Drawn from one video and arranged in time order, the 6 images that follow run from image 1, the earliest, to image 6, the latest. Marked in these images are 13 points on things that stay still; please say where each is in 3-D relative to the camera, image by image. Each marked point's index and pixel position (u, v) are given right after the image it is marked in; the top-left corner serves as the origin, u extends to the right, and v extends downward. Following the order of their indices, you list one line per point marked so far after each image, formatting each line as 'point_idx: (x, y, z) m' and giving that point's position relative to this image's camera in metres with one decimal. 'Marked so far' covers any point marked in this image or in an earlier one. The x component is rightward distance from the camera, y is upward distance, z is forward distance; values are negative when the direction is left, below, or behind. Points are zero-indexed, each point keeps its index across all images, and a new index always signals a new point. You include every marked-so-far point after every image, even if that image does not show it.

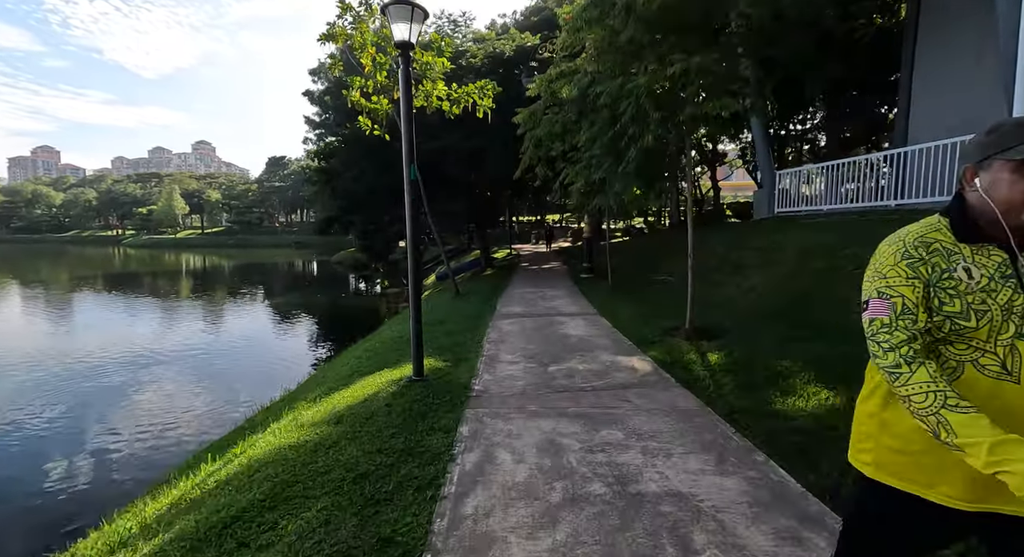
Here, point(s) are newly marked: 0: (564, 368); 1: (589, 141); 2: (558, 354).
0: (+0.5, -0.9, +5.2) m
1: (+1.0, +1.9, +7.2) m
2: (+0.5, -0.8, +5.8) m
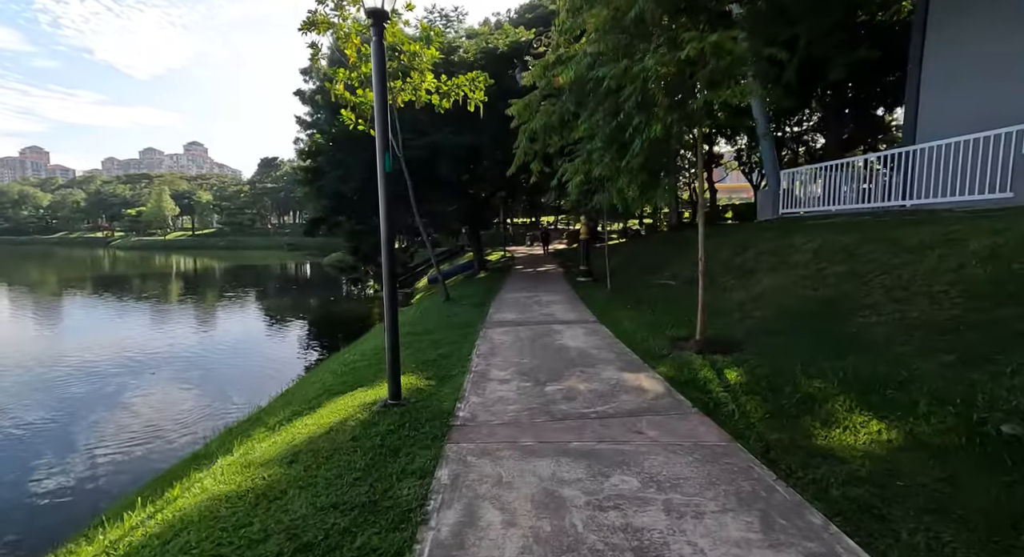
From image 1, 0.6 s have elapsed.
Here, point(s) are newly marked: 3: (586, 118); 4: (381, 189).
0: (+0.4, -0.9, +4.5) m
1: (+0.9, +1.8, +6.6) m
2: (+0.4, -0.9, +5.1) m
3: (+0.9, +1.9, +6.5) m
4: (-1.1, +0.7, +4.3) m
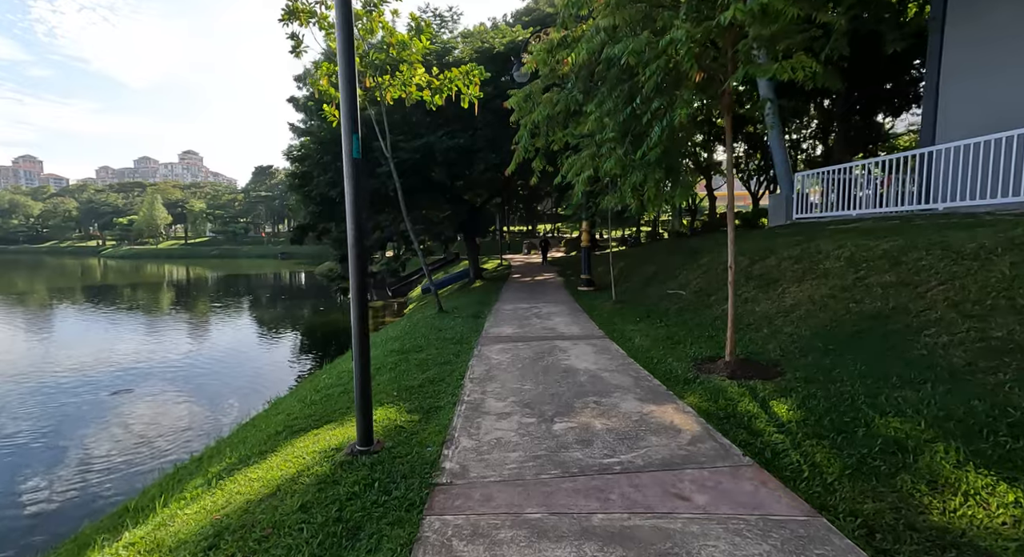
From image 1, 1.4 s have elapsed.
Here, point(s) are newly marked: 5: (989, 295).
0: (+0.4, -1.0, +3.7) m
1: (+0.9, +1.7, +5.8) m
2: (+0.4, -1.0, +4.3) m
3: (+0.8, +1.8, +5.7) m
4: (-1.1, +0.6, +3.5) m
5: (+3.9, -0.1, +4.4) m
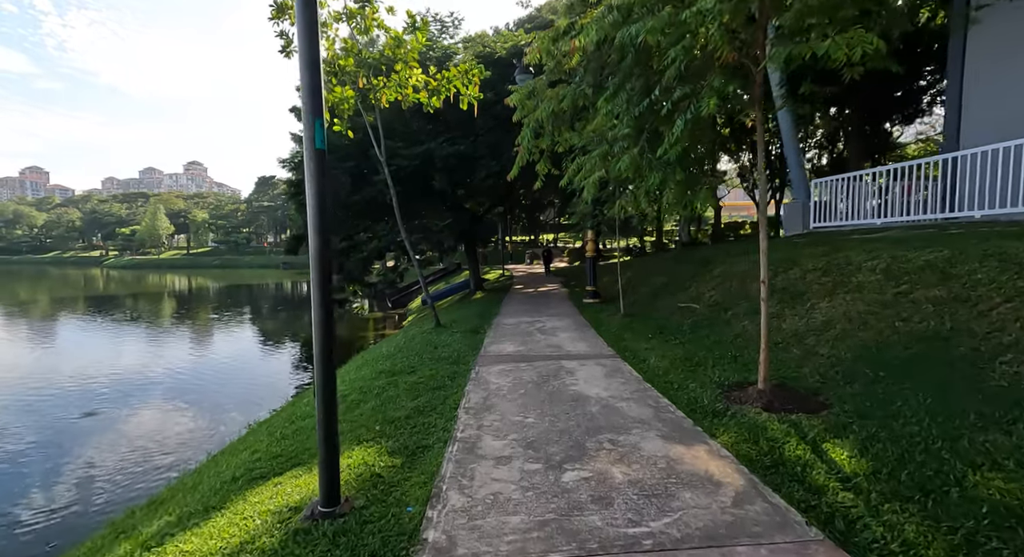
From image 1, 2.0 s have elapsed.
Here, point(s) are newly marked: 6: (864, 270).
0: (+0.4, -1.1, +3.0) m
1: (+0.9, +1.5, +5.2) m
2: (+0.4, -1.1, +3.6) m
3: (+0.8, +1.7, +5.1) m
4: (-1.1, +0.5, +2.9) m
5: (+3.9, -0.2, +3.8) m
6: (+4.3, +0.1, +6.5) m
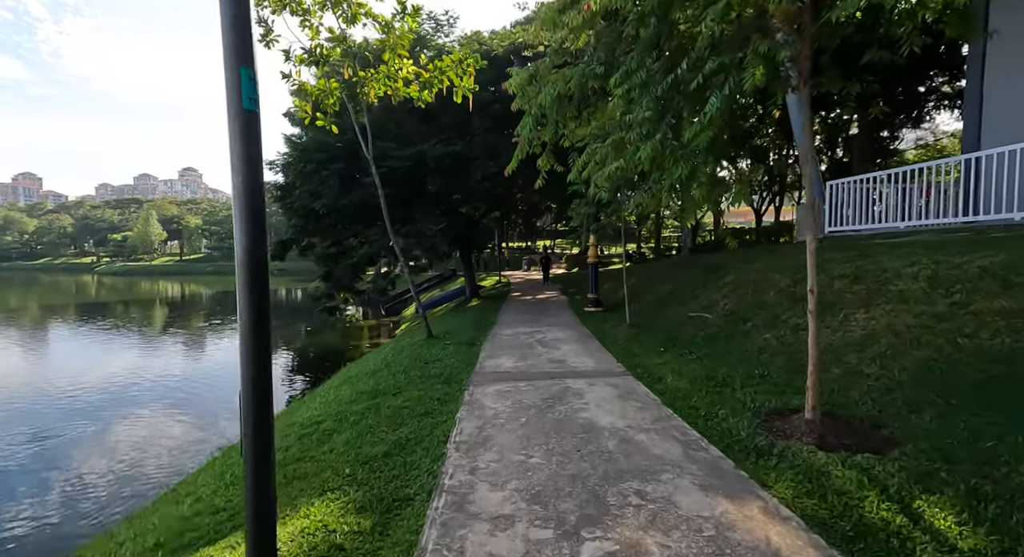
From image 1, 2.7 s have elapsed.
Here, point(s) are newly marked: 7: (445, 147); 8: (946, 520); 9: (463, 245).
0: (+0.4, -1.2, +2.3) m
1: (+0.9, +1.5, +4.5) m
2: (+0.4, -1.1, +2.9) m
3: (+0.8, +1.6, +4.4) m
4: (-1.1, +0.5, +2.2) m
5: (+4.0, -0.3, +3.1) m
6: (+4.3, 0.0, +5.8) m
7: (-1.8, +3.5, +14.2) m
8: (+1.9, -1.0, +2.3) m
9: (-1.5, +1.1, +17.0) m
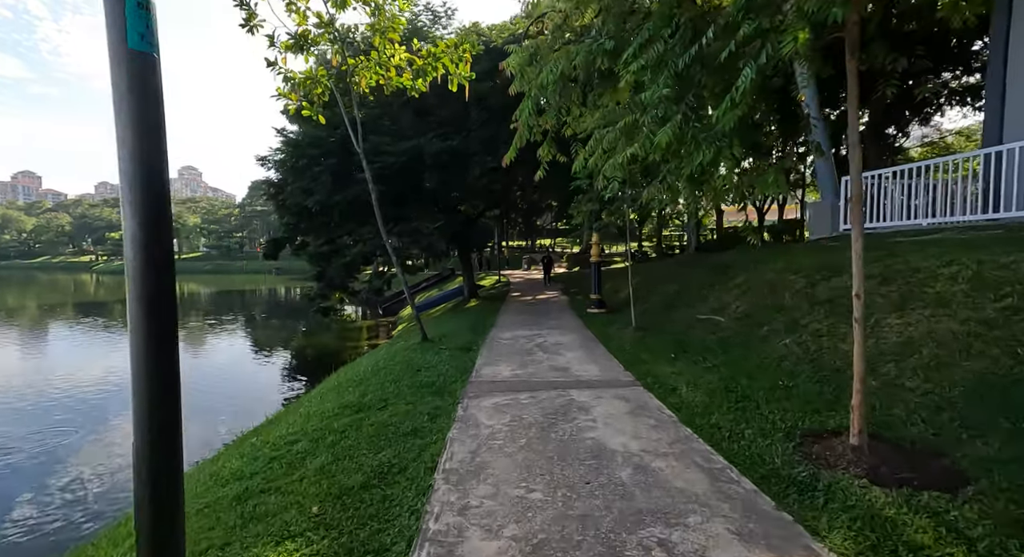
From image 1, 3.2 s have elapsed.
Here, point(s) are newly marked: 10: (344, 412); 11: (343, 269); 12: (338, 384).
0: (+0.4, -1.2, +1.8) m
1: (+0.9, +1.4, +3.9) m
2: (+0.4, -1.2, +2.4) m
3: (+0.8, +1.6, +3.9) m
4: (-1.1, +0.5, +1.7) m
5: (+3.9, -0.3, +2.6) m
6: (+4.3, 0.0, +5.3) m
7: (-1.8, +3.5, +13.7) m
8: (+1.9, -1.1, +1.8) m
9: (-1.6, +1.1, +16.5) m
10: (-1.6, -1.2, +5.0) m
11: (-4.6, +0.3, +14.8) m
12: (-2.2, -1.4, +6.9) m
